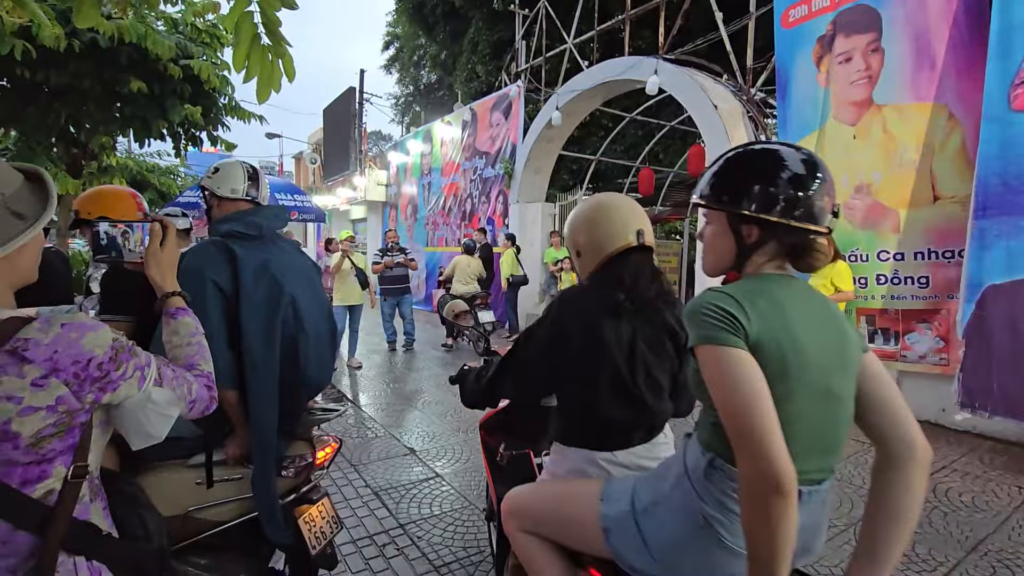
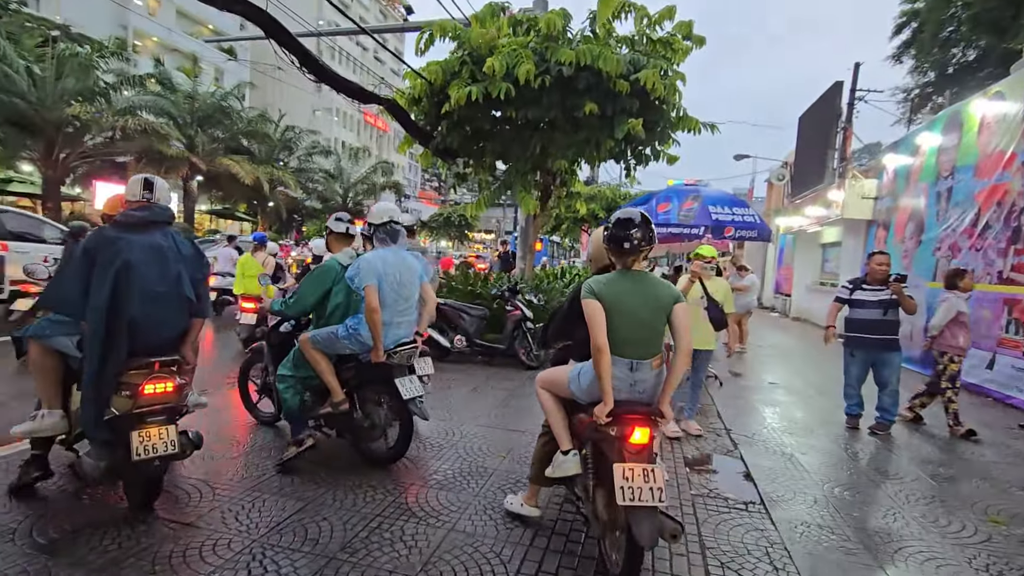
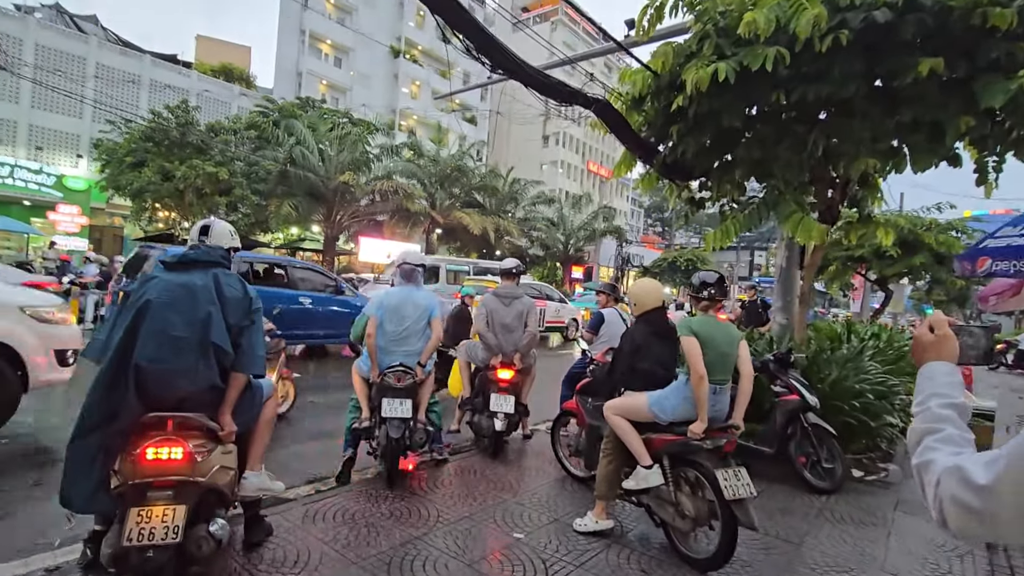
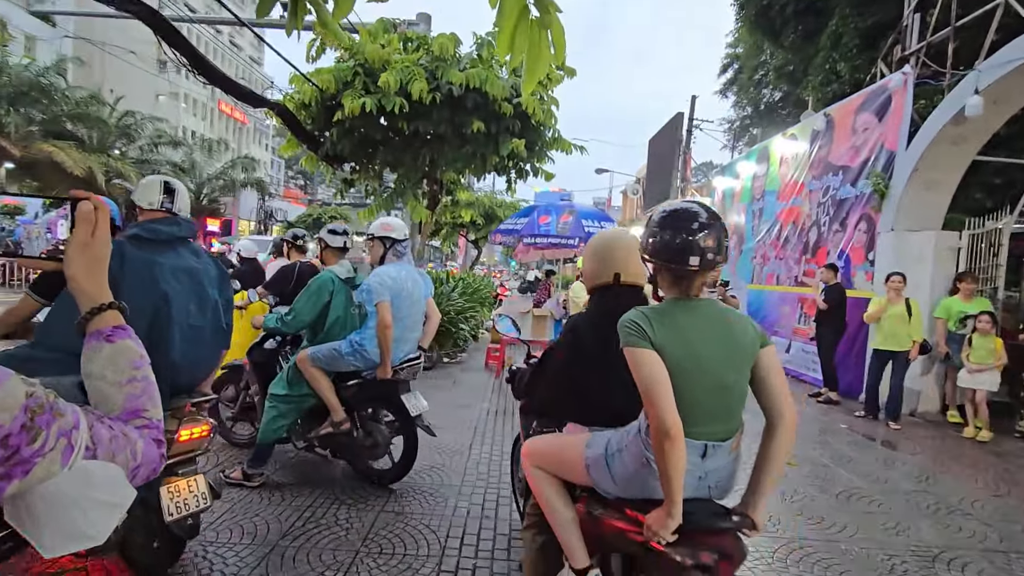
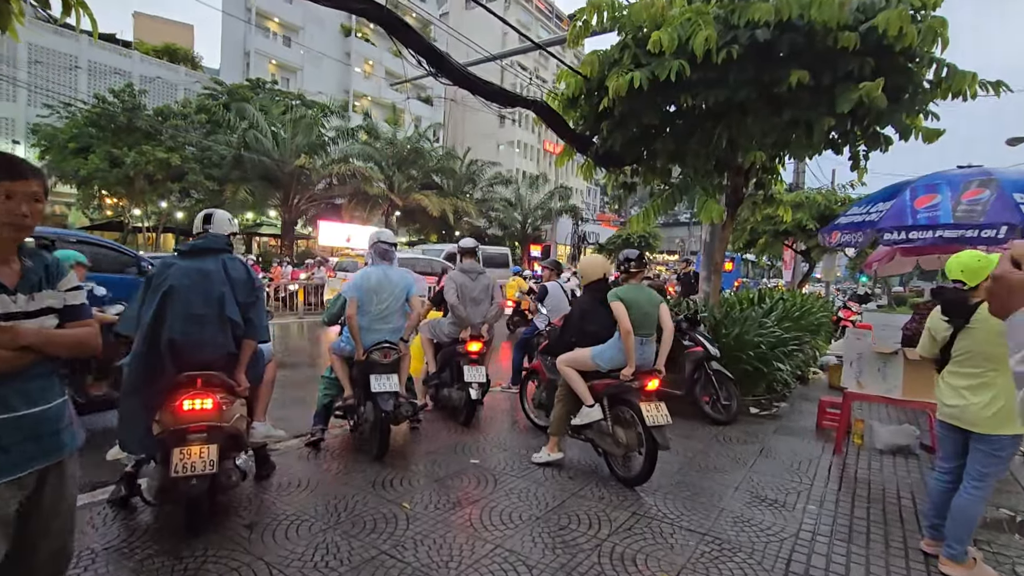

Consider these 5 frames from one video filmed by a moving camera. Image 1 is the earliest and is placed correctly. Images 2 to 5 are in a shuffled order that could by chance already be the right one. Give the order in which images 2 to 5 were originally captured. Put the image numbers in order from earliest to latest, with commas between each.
4, 2, 5, 3
